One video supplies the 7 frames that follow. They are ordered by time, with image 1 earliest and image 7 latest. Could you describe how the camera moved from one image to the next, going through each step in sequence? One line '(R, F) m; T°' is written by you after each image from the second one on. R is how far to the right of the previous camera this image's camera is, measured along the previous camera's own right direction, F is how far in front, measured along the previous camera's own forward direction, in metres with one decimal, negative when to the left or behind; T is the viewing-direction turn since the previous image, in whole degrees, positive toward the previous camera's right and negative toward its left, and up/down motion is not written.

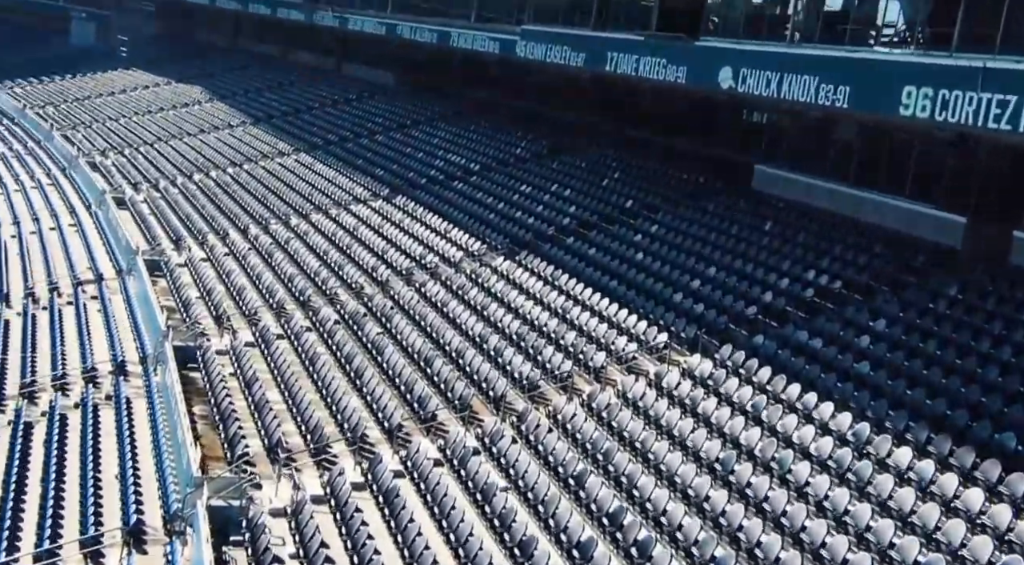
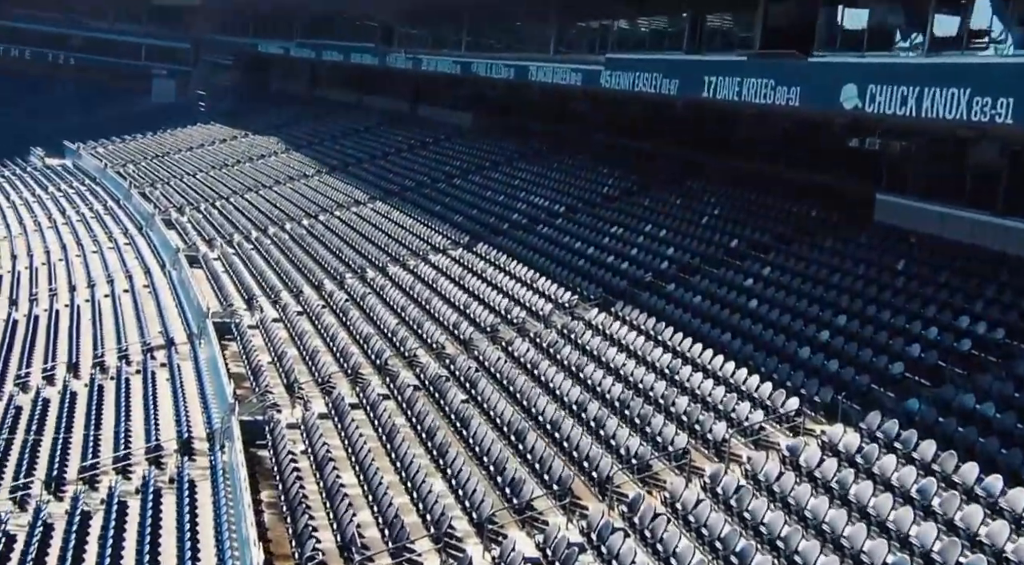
(-0.1, +0.9) m; -5°
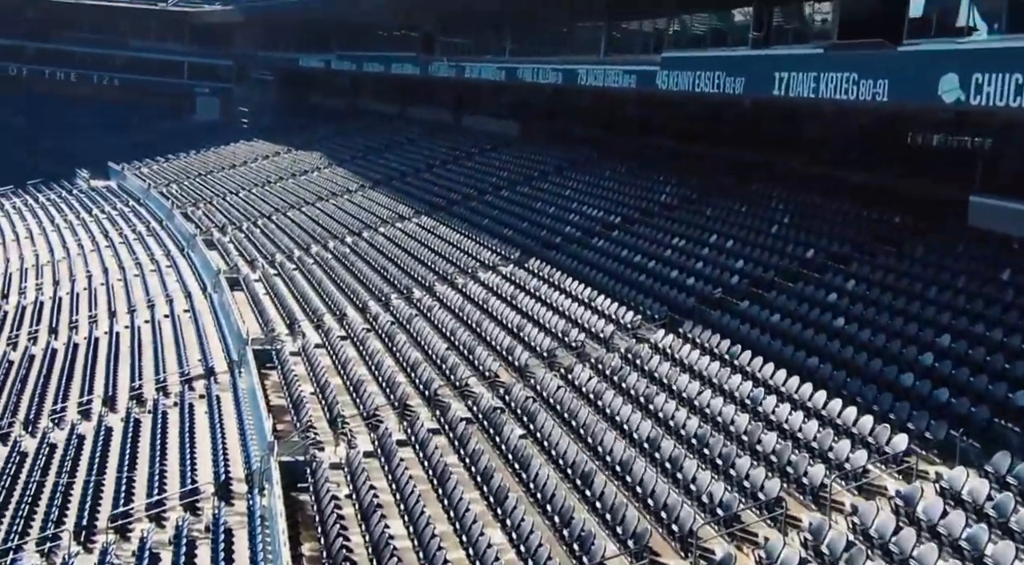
(-0.1, +0.7) m; -3°
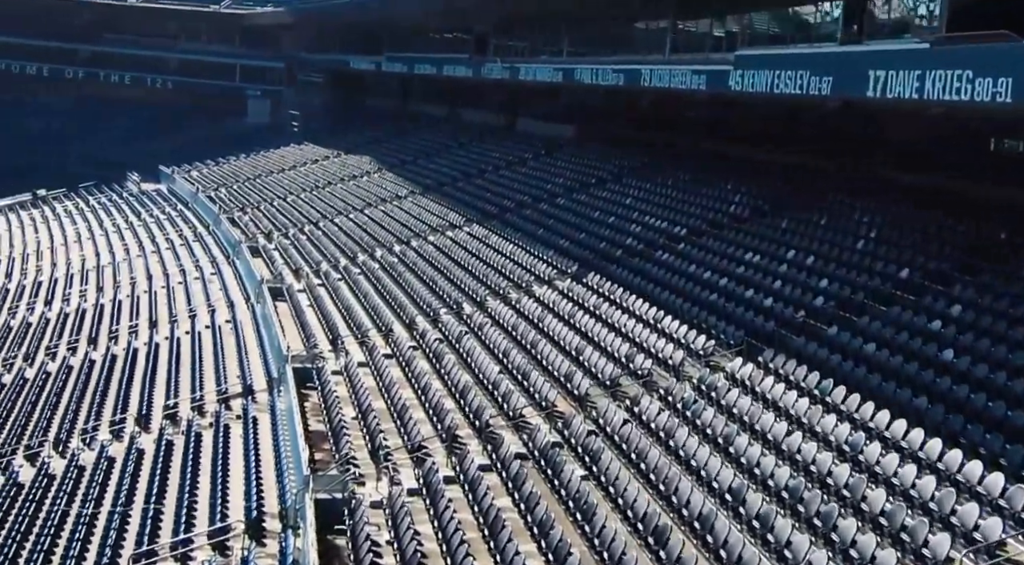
(-0.1, +0.7) m; -3°
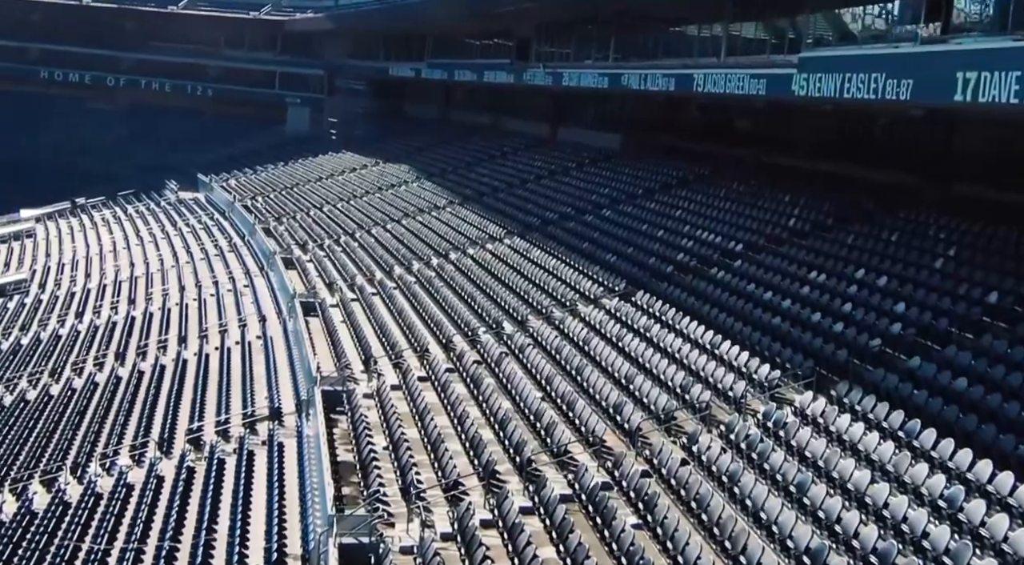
(0.0, +0.6) m; -3°
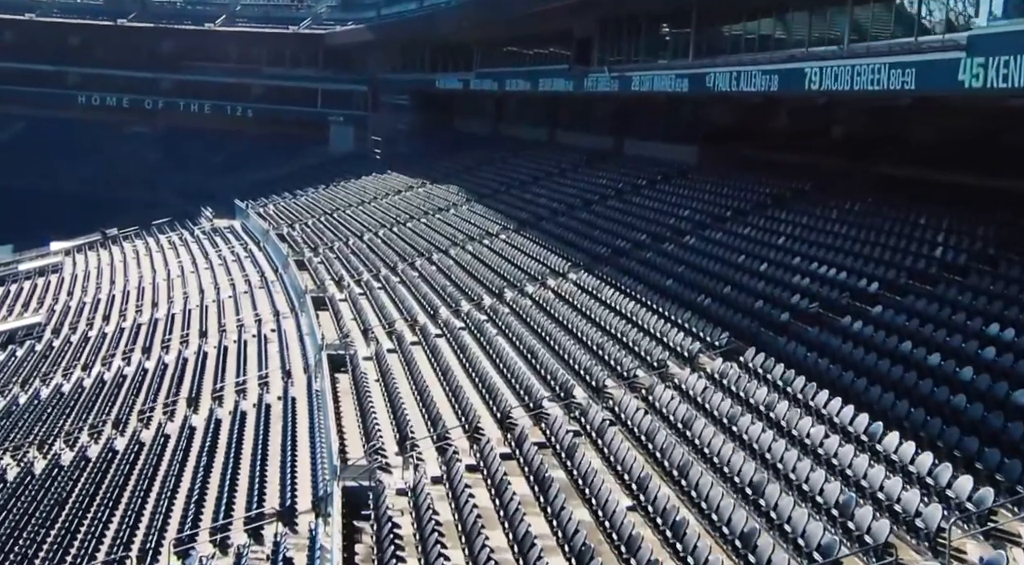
(-0.1, +2.1) m; -3°
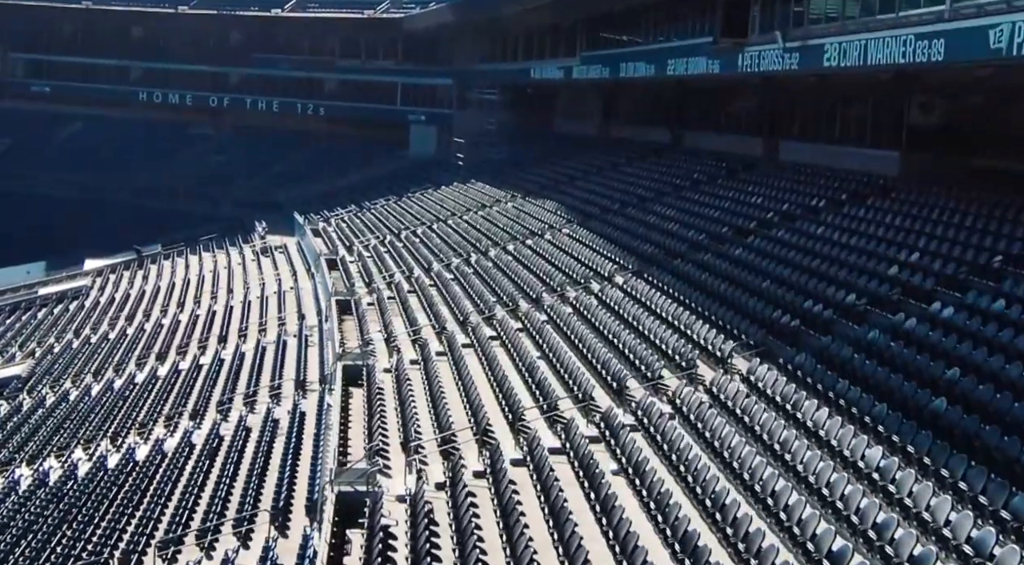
(-0.3, +4.2) m; -6°
